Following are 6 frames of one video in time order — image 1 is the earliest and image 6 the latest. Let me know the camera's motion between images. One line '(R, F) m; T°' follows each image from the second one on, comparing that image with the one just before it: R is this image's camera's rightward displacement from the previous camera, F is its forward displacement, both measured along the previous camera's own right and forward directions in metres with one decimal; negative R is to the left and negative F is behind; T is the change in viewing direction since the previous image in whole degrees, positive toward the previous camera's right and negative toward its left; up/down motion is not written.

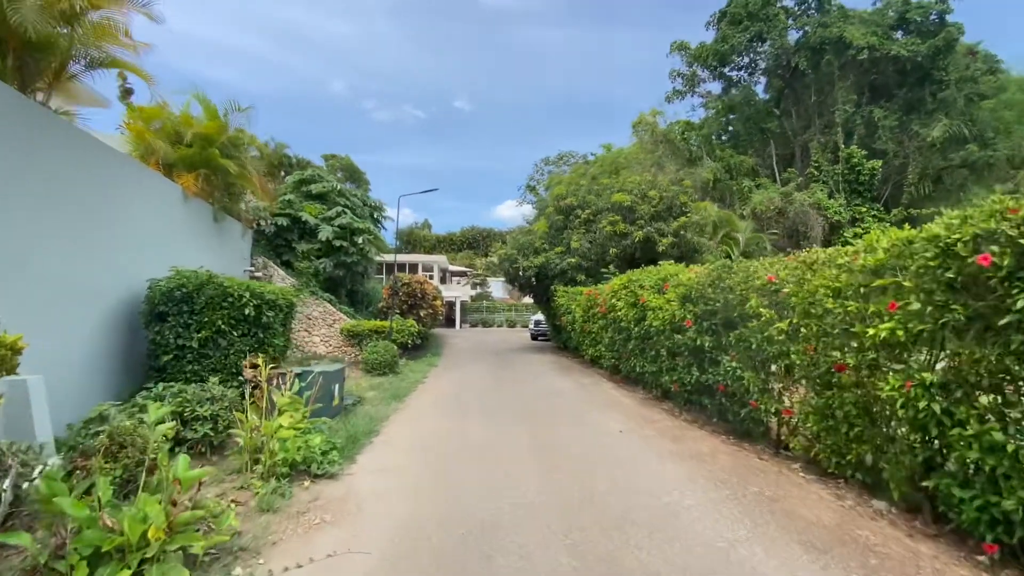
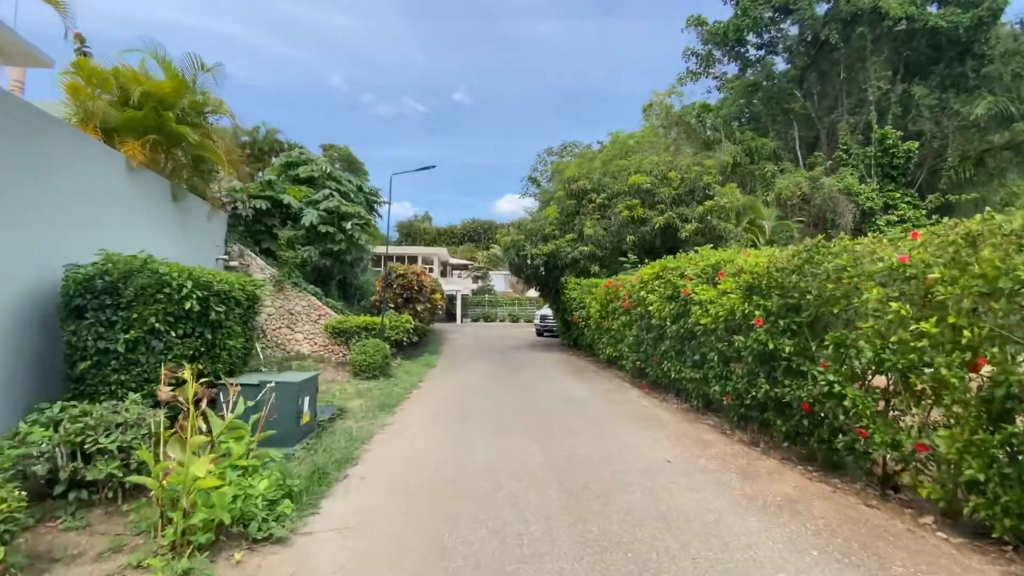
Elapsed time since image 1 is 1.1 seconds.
(-0.2, +1.8) m; 0°
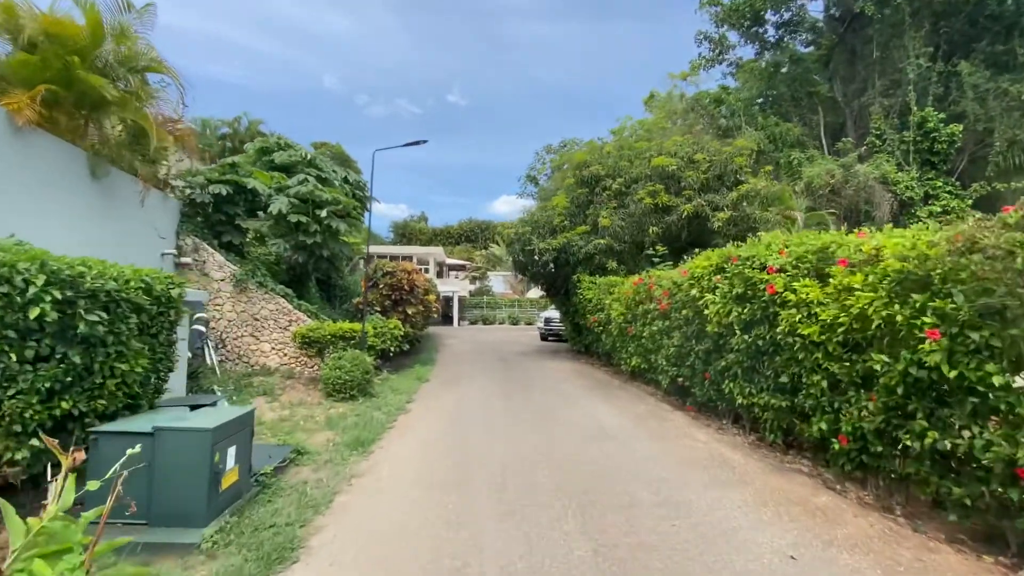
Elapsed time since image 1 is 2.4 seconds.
(-0.3, +2.3) m; 0°
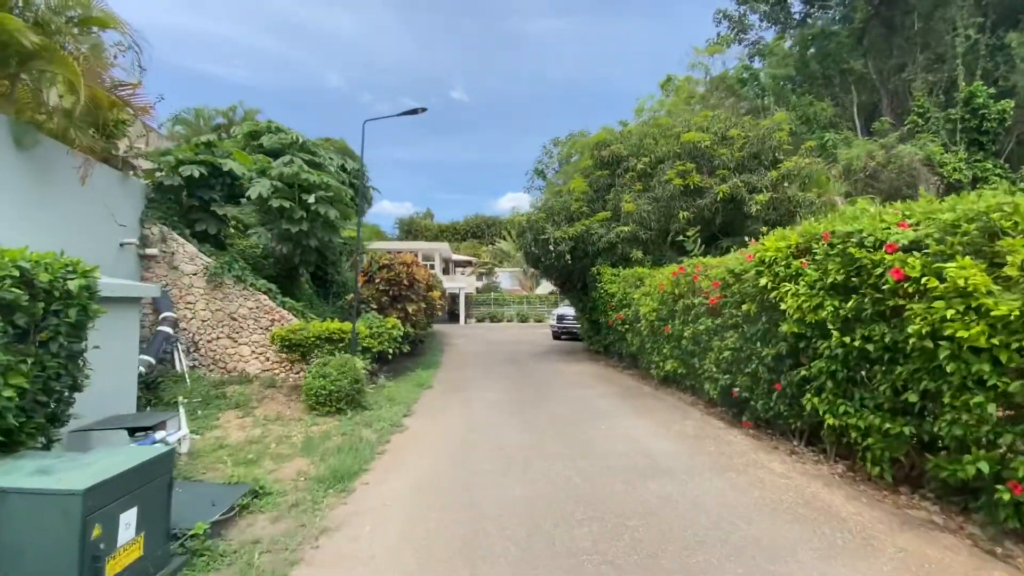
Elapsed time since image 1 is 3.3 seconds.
(-0.2, +1.6) m; -1°
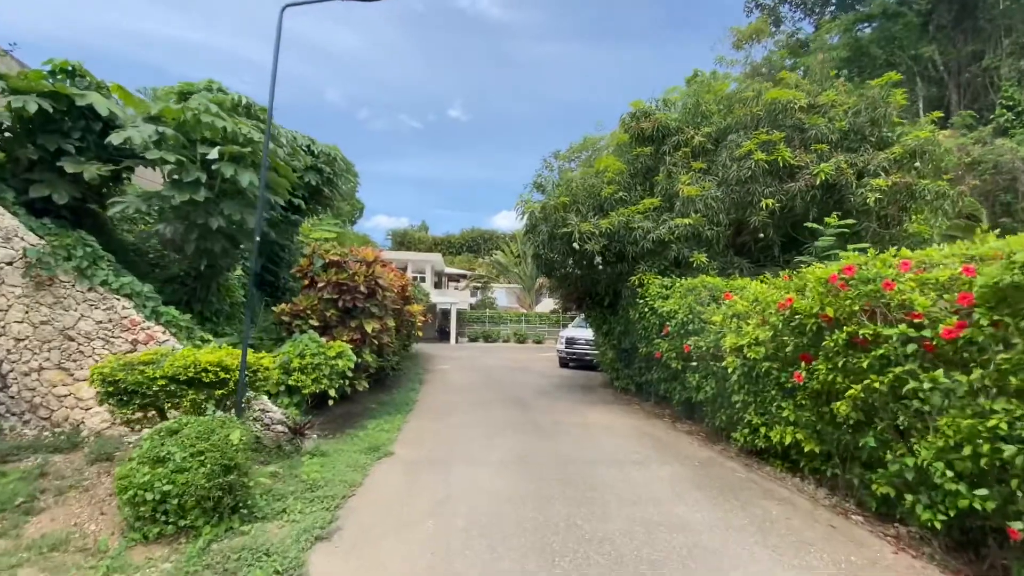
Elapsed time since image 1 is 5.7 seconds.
(-0.2, +4.0) m; +1°
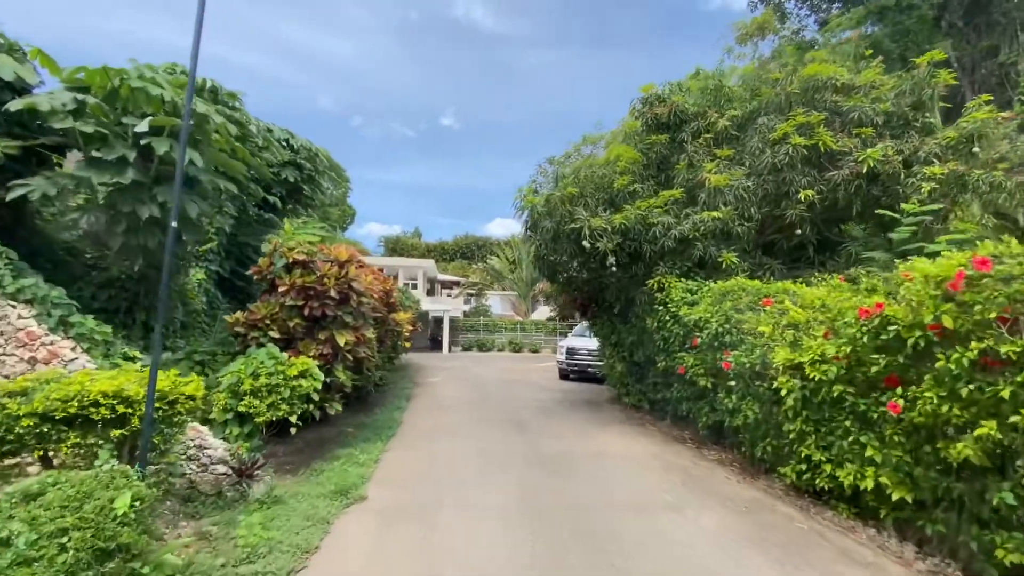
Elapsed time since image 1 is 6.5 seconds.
(-0.1, +1.3) m; +1°
